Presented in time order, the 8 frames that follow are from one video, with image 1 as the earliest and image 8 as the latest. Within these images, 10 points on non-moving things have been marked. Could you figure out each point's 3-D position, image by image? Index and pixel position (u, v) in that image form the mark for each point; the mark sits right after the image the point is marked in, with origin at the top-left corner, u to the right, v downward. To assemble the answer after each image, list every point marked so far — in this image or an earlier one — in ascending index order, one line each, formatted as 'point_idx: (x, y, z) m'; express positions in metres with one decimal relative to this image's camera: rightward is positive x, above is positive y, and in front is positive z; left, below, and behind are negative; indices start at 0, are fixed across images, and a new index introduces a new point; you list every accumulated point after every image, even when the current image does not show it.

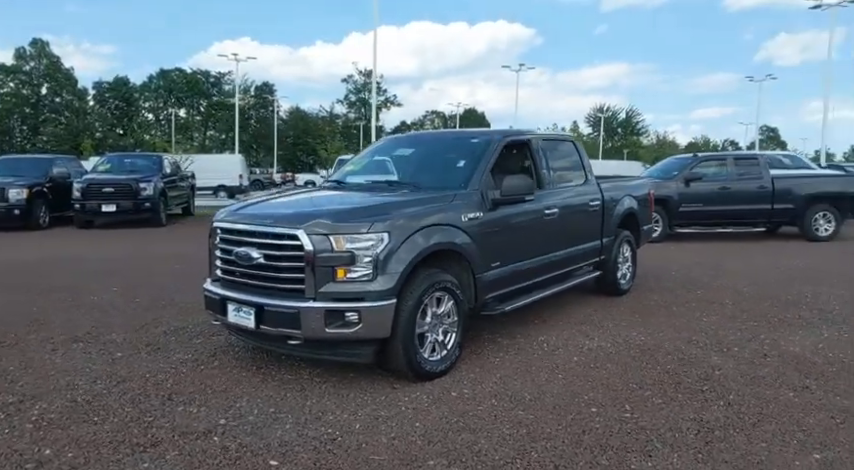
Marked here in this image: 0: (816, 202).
0: (+9.3, +0.8, +14.0) m
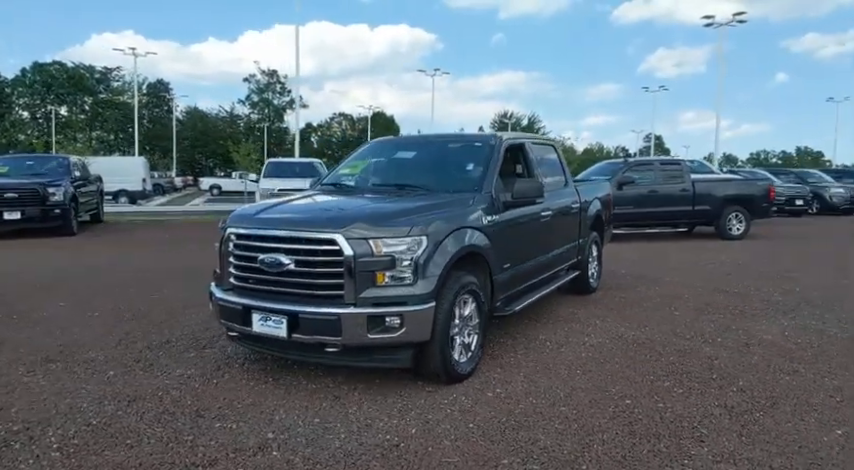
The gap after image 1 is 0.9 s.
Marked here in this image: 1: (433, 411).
0: (+7.9, +0.8, +15.3) m
1: (+0.1, -1.1, +3.6) m
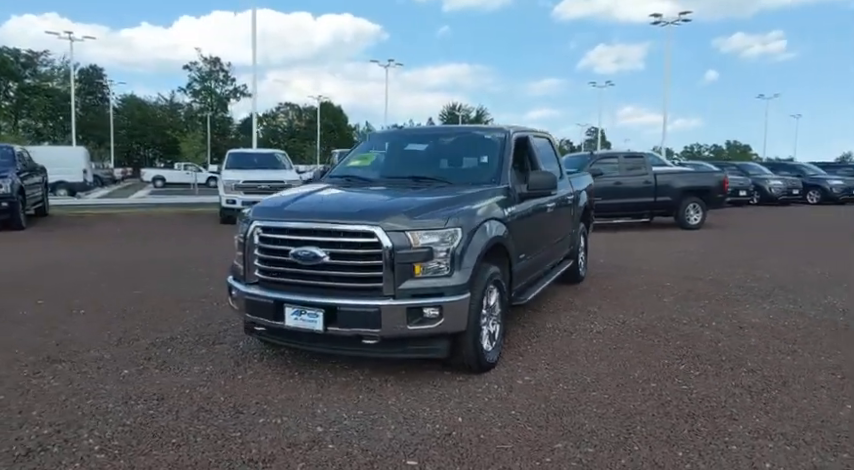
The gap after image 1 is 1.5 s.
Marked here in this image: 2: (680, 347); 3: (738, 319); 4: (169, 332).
0: (+7.1, +1.1, +16.0) m
1: (+0.3, -1.0, +3.6) m
2: (+2.1, -0.9, +4.8) m
3: (+3.1, -0.8, +5.7) m
4: (-2.3, -0.9, +5.3) m
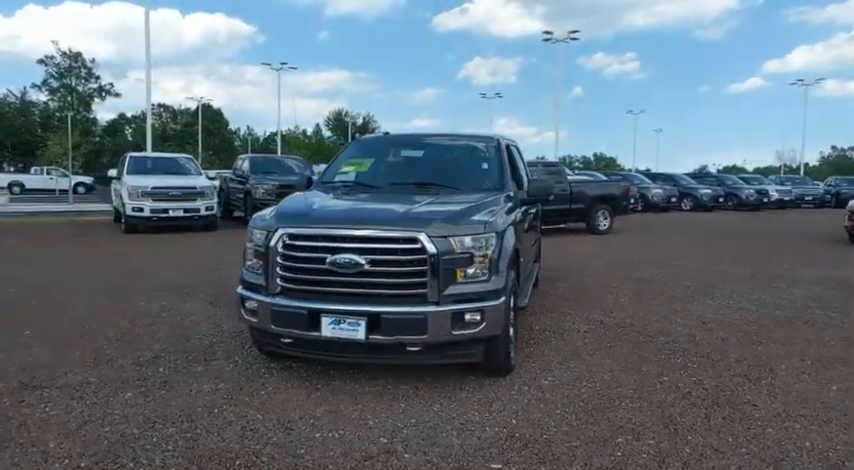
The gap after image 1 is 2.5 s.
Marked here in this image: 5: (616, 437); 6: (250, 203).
0: (+5.0, +1.0, +17.1) m
1: (+0.6, -1.1, +3.7) m
2: (+2.1, -0.9, +5.1) m
3: (+2.9, -0.9, +6.3) m
4: (-2.3, -1.0, +4.8) m
5: (+1.0, -1.1, +3.2) m
6: (-5.9, +1.1, +19.2) m
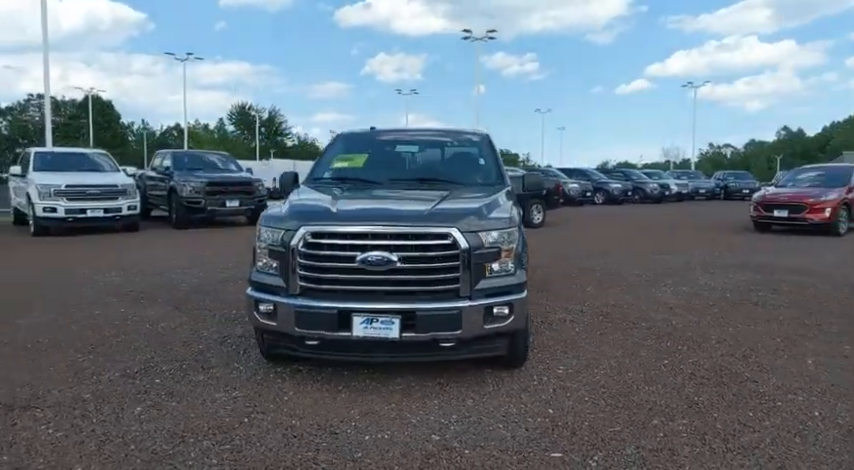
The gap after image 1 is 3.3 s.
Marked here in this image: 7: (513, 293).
0: (+3.2, +1.2, +17.7) m
1: (+0.7, -1.0, +3.8) m
2: (+2.1, -0.9, +5.4) m
3: (+2.7, -0.8, +6.7) m
4: (-2.3, -1.0, +4.5) m
5: (+1.3, -1.1, +3.4) m
6: (-7.9, +1.1, +18.1) m
7: (+0.6, -0.4, +3.7) m
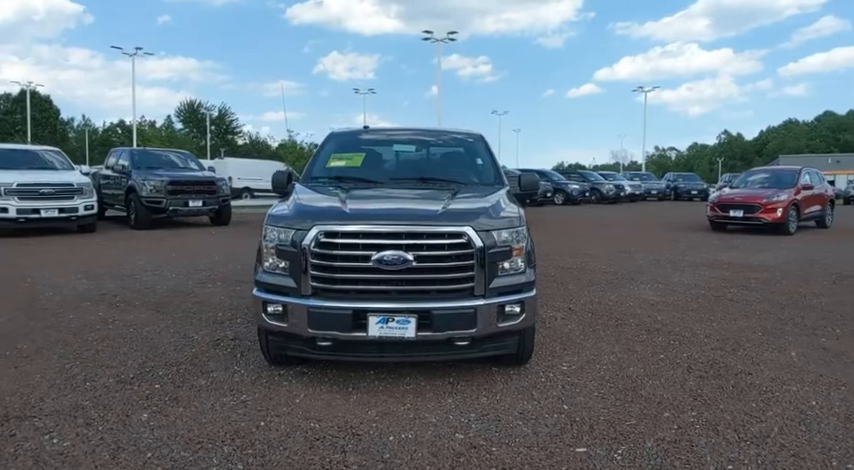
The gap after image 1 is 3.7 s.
0: (+2.2, +1.2, +17.9) m
1: (+0.8, -1.0, +3.8) m
2: (+2.0, -0.9, +5.6) m
3: (+2.5, -0.7, +6.9) m
4: (-2.2, -1.0, +4.3) m
5: (+1.4, -1.1, +3.5) m
6: (-8.9, +1.0, +17.5) m
7: (+0.6, -0.4, +3.8) m
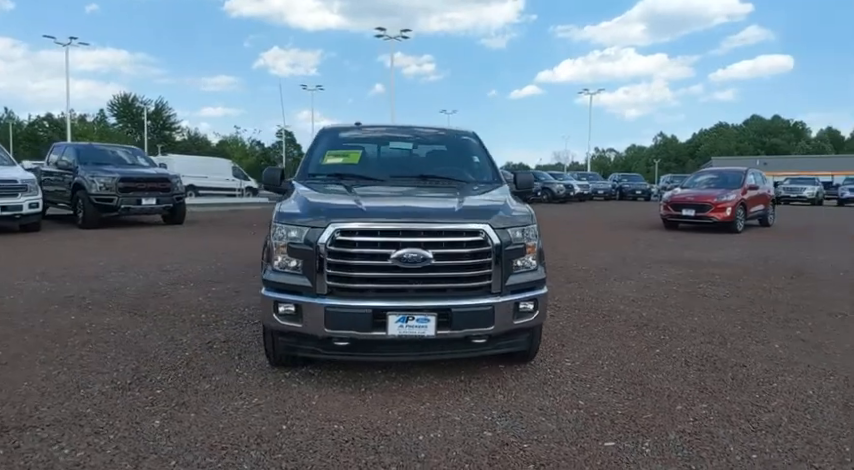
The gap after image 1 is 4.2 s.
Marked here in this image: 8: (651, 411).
0: (+1.1, +1.2, +18.0) m
1: (+0.9, -1.0, +3.9) m
2: (+1.9, -0.8, +5.7) m
3: (+2.4, -0.7, +7.0) m
4: (-2.2, -1.0, +4.1) m
5: (+1.5, -1.0, +3.6) m
6: (-9.9, +1.1, +16.7) m
7: (+0.7, -0.3, +3.8) m
8: (+1.3, -1.0, +3.5) m
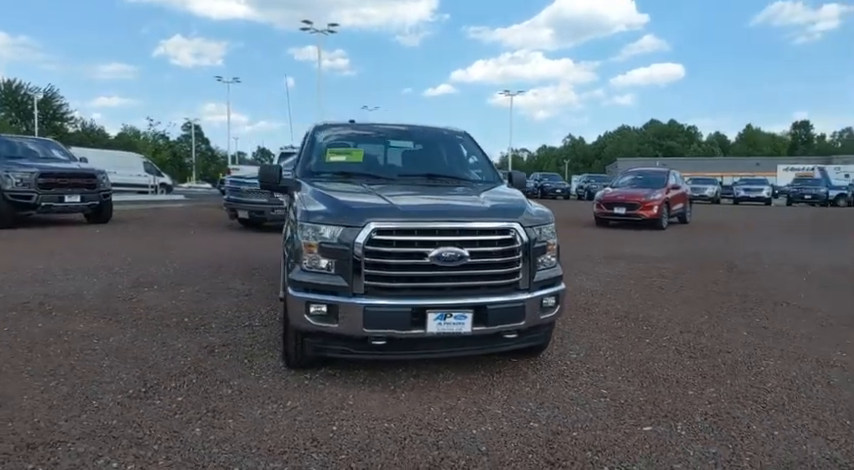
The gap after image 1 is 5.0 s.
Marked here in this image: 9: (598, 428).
0: (-0.7, +1.3, +18.1) m
1: (+1.1, -1.0, +4.1) m
2: (+1.8, -0.8, +6.0) m
3: (+2.1, -0.7, +7.4) m
4: (-2.0, -1.0, +3.9) m
5: (+1.7, -1.0, +3.8) m
6: (-11.4, +1.1, +15.3) m
7: (+0.9, -0.3, +4.0) m
8: (+1.5, -1.0, +3.7) m
9: (+0.9, -1.1, +3.2) m
